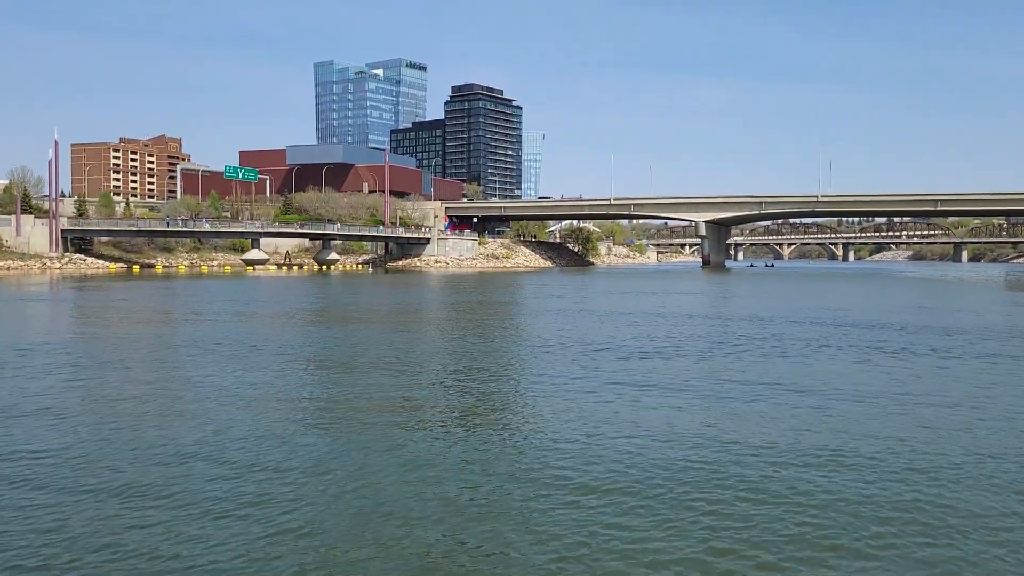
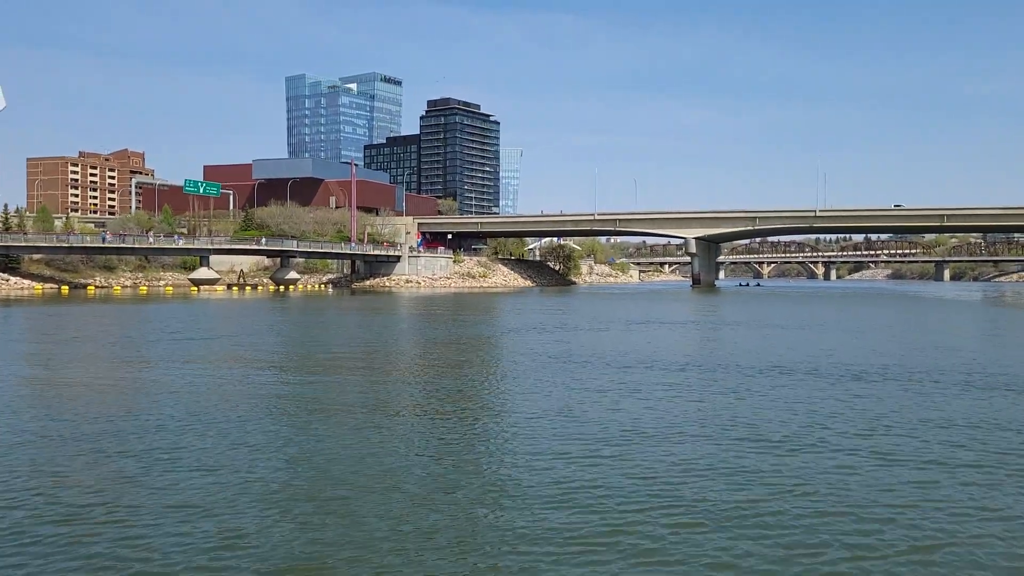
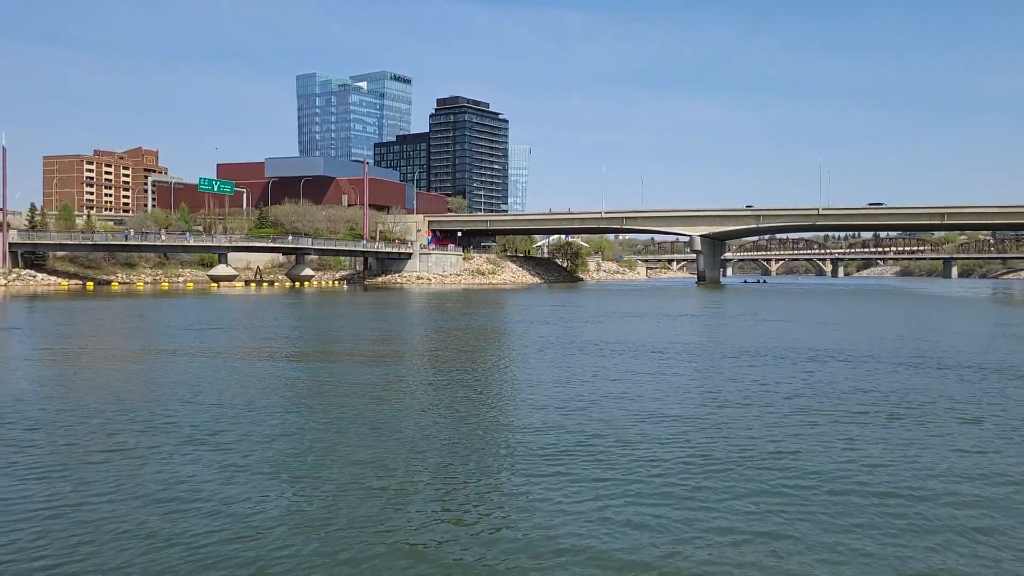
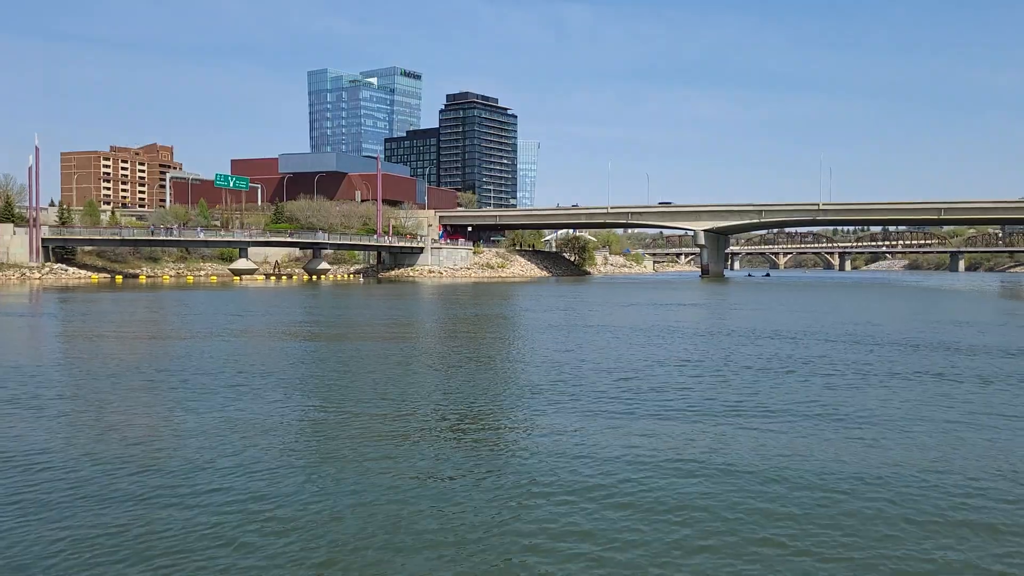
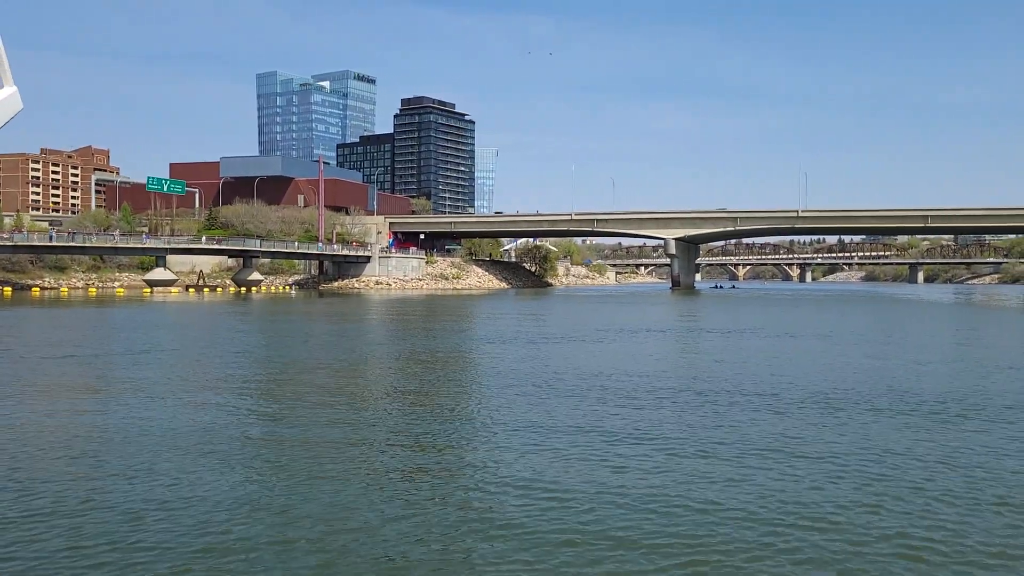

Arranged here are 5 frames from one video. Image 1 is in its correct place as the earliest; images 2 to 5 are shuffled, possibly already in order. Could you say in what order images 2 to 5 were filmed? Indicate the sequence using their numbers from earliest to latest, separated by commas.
4, 3, 2, 5
